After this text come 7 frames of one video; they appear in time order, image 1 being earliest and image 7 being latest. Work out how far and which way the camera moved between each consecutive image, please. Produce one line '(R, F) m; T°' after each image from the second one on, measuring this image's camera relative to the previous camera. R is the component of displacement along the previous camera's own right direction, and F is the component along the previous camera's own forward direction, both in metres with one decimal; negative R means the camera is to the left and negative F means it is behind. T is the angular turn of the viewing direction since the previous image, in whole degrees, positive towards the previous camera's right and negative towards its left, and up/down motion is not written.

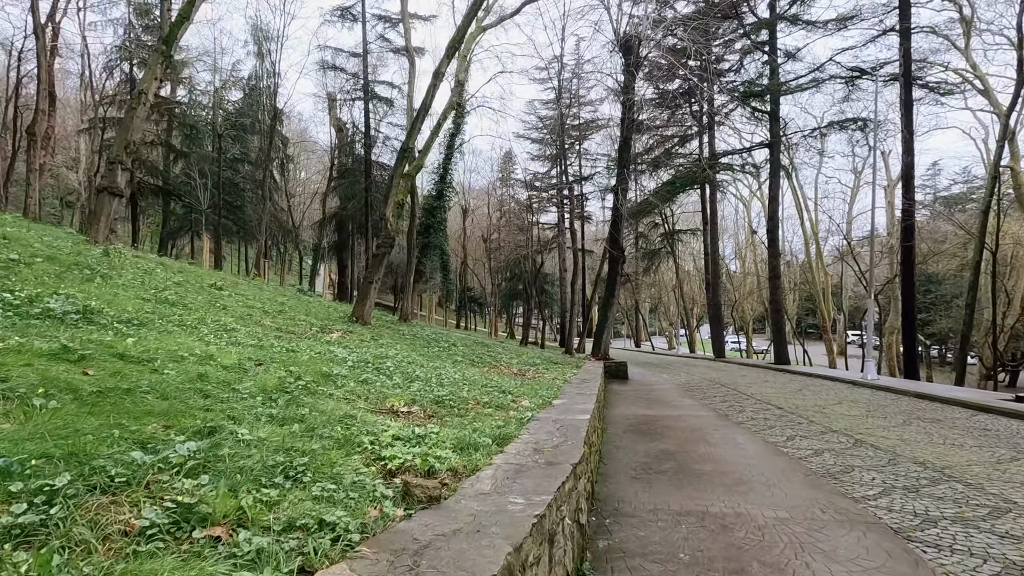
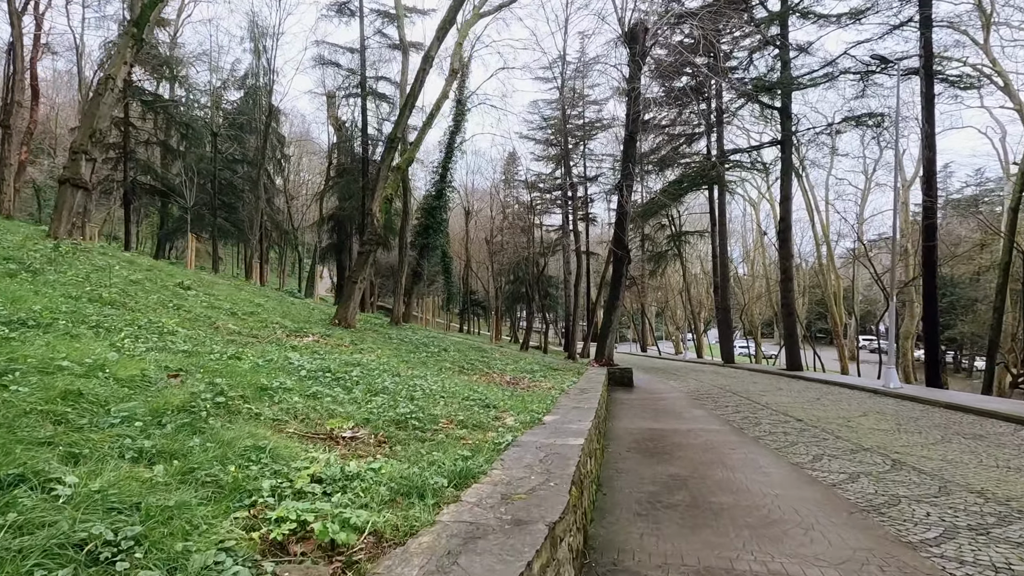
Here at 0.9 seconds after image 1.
(+0.2, +0.8) m; -1°
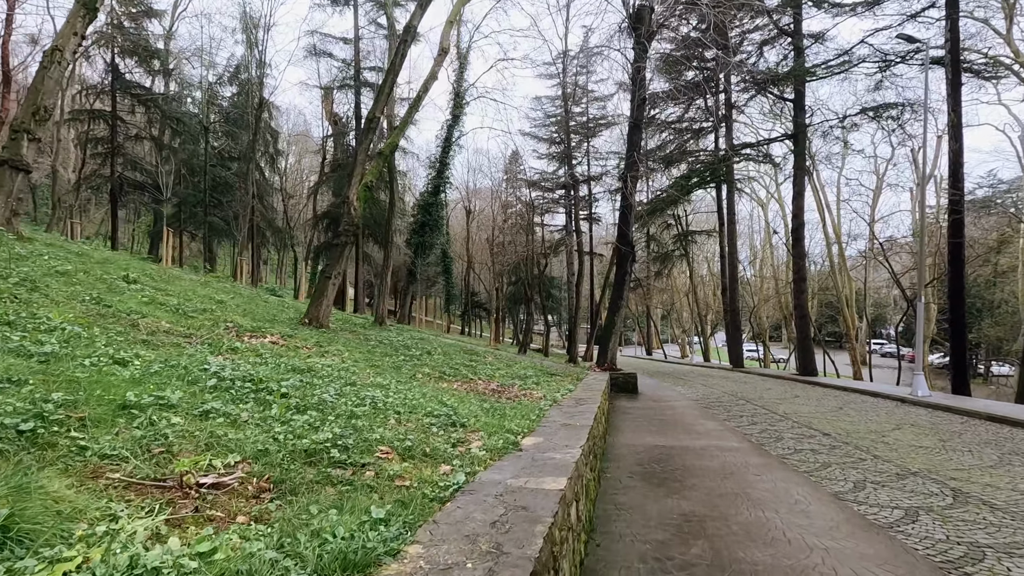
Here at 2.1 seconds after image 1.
(+0.2, +1.0) m; -1°
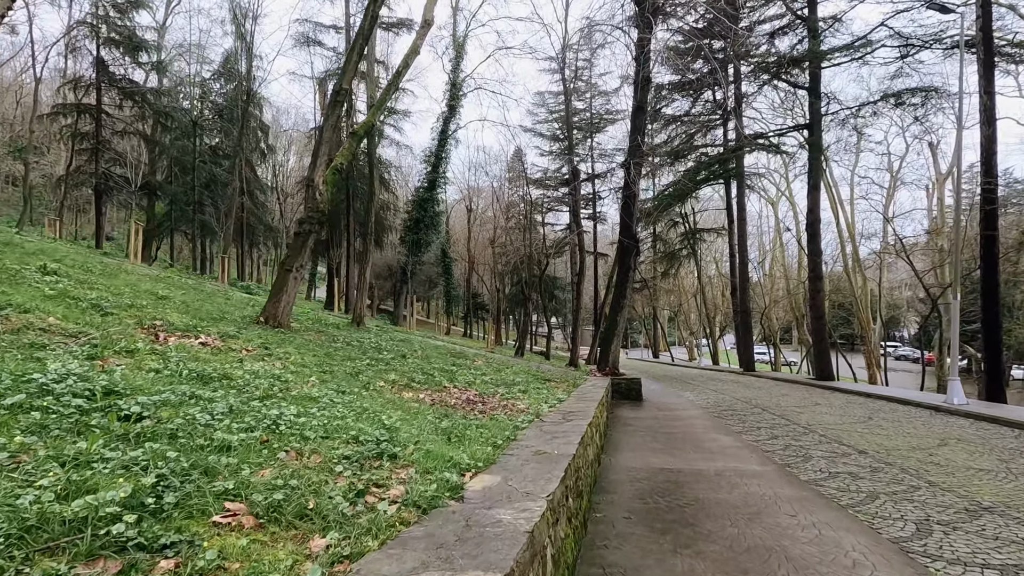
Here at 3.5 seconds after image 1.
(+0.3, +1.1) m; -1°
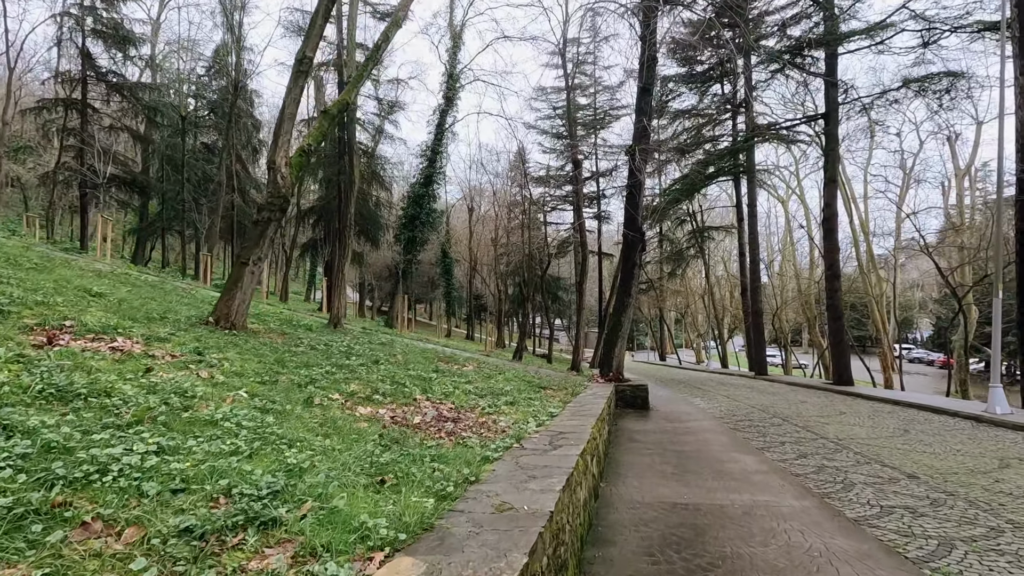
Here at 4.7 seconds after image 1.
(+0.2, +1.0) m; -1°
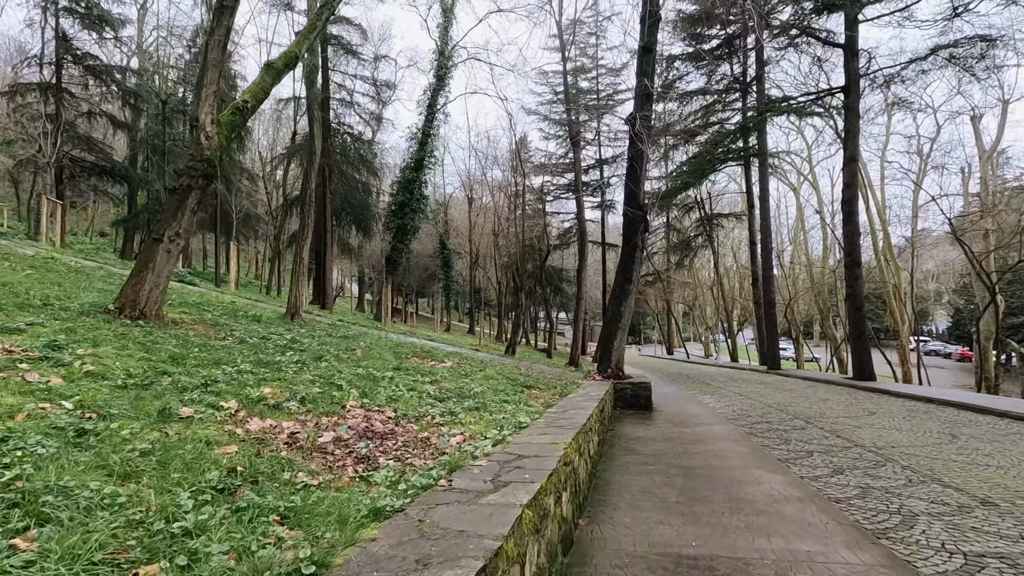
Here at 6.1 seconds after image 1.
(+0.4, +1.2) m; -1°
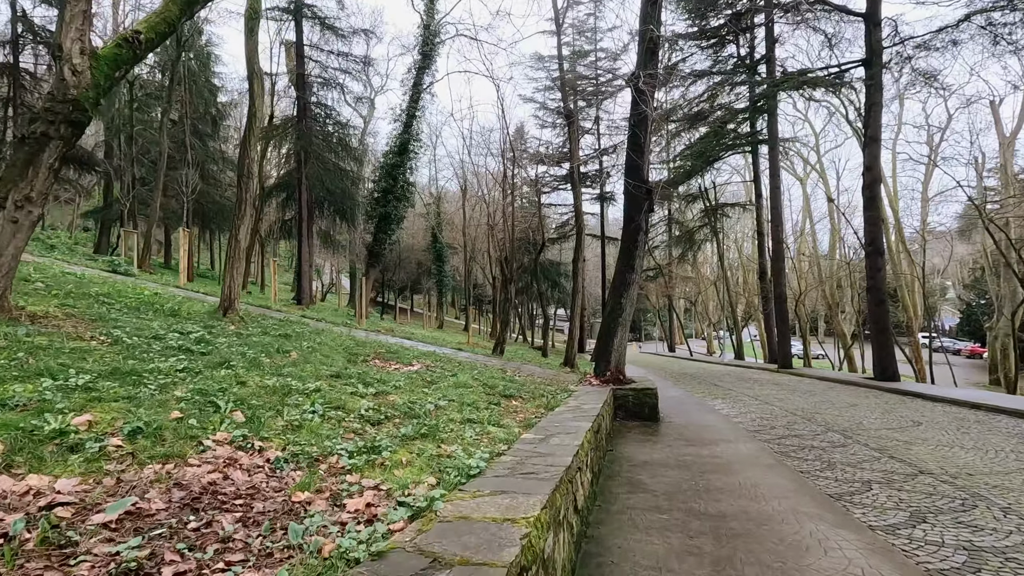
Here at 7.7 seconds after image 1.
(+0.3, +1.4) m; 0°
